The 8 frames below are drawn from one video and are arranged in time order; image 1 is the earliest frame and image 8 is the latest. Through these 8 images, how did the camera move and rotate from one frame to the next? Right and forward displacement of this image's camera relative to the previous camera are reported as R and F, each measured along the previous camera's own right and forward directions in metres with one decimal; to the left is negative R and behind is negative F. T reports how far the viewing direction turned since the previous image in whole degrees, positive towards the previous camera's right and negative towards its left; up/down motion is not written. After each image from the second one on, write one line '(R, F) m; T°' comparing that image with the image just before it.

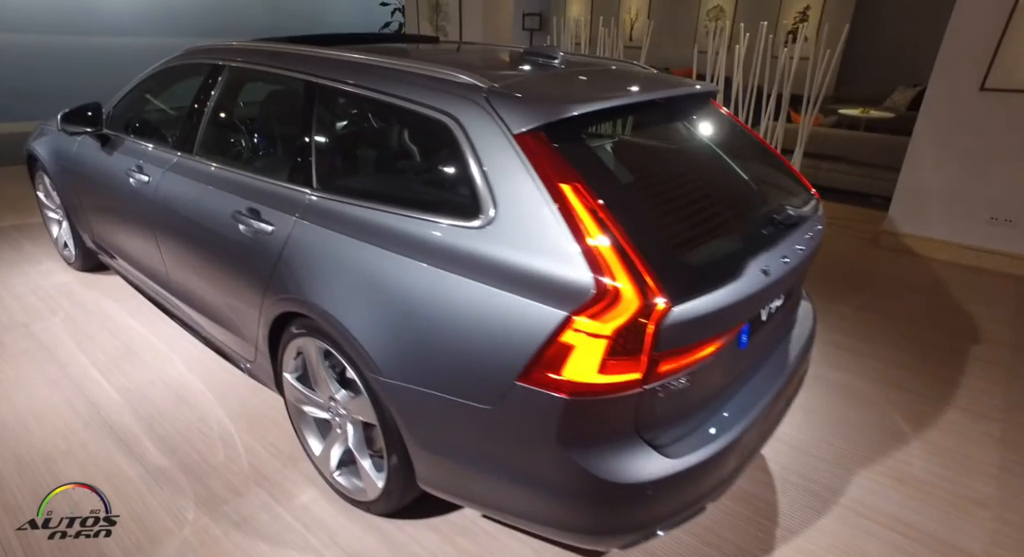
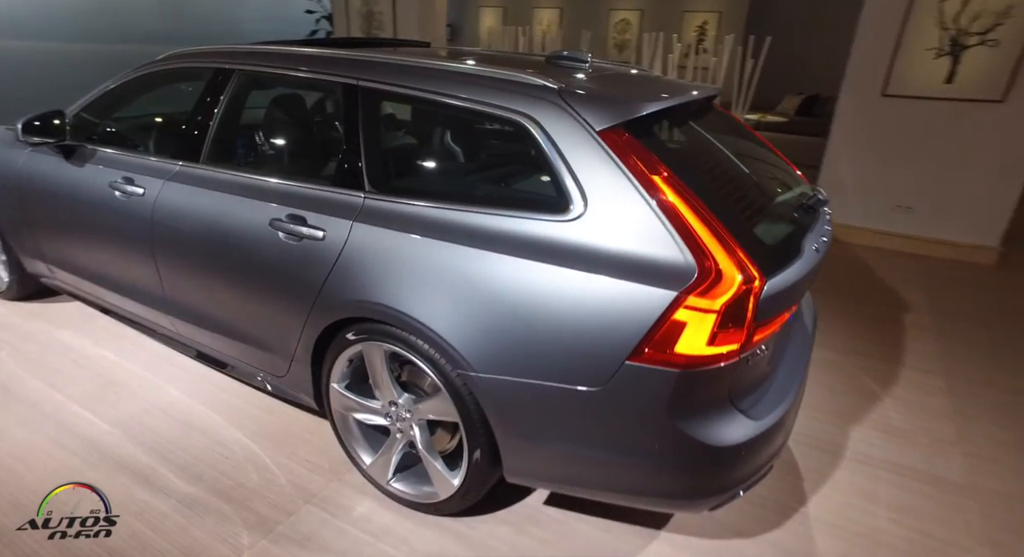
(-0.5, 0.0) m; +10°
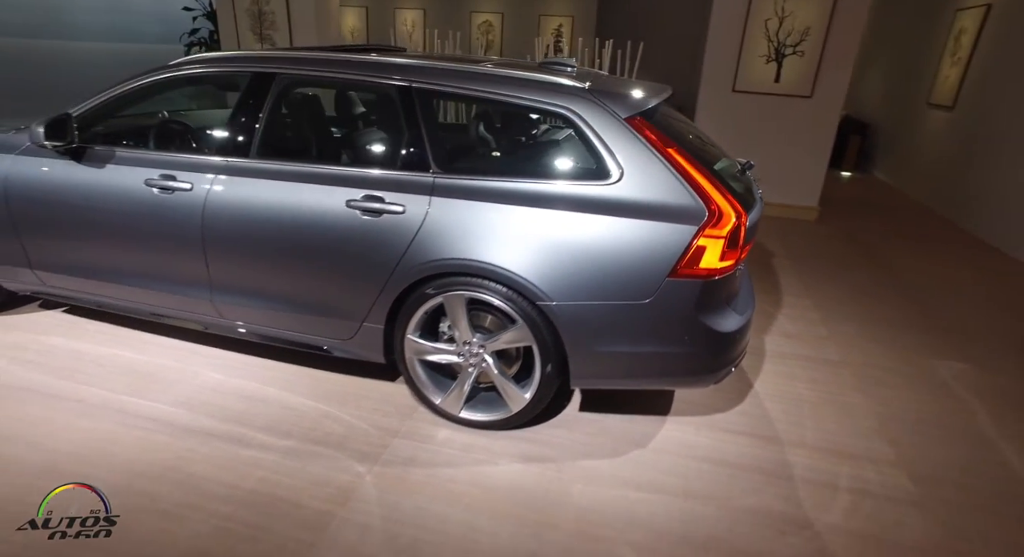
(-0.7, -0.4) m; +15°
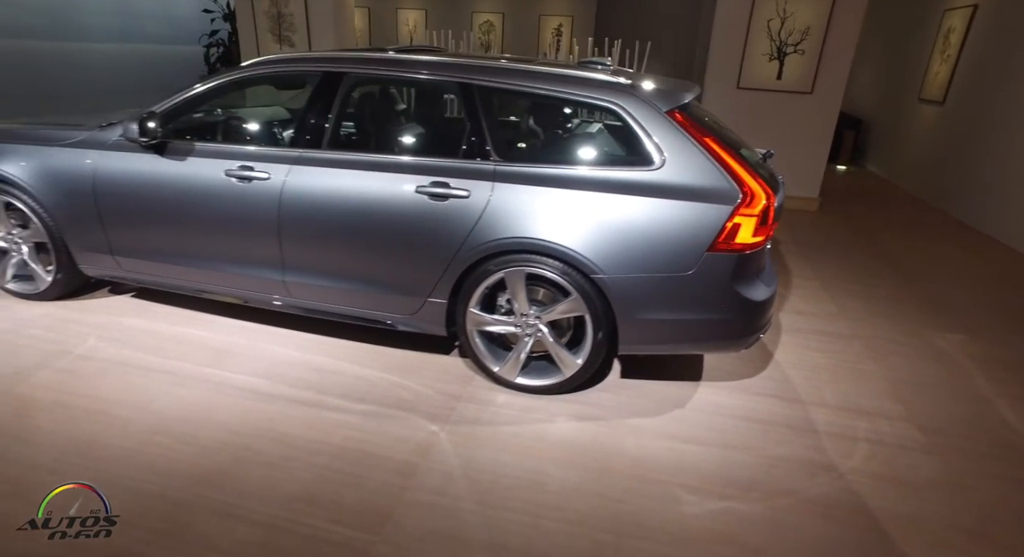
(-0.3, -0.2) m; +1°
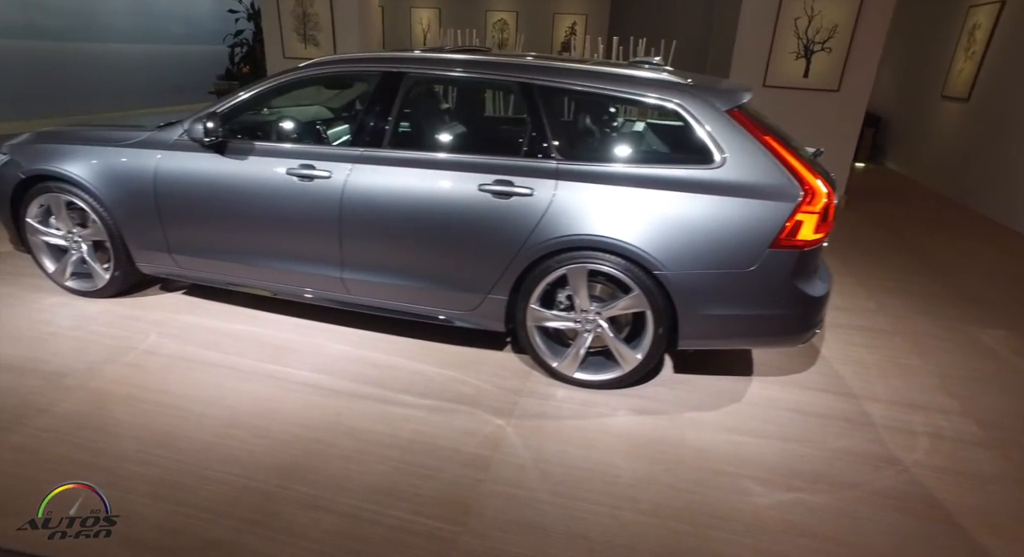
(-0.2, 0.0) m; 0°
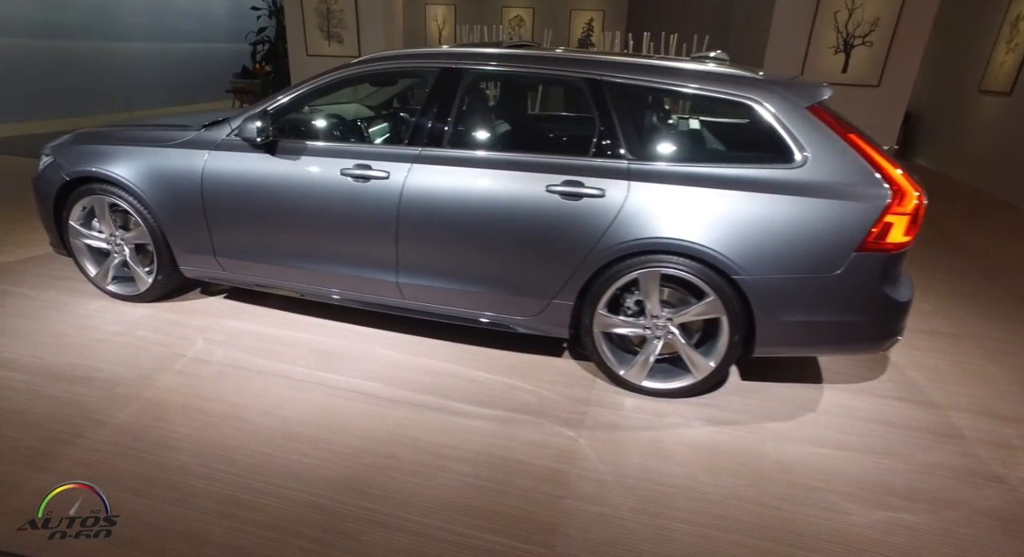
(-0.3, +0.1) m; 0°
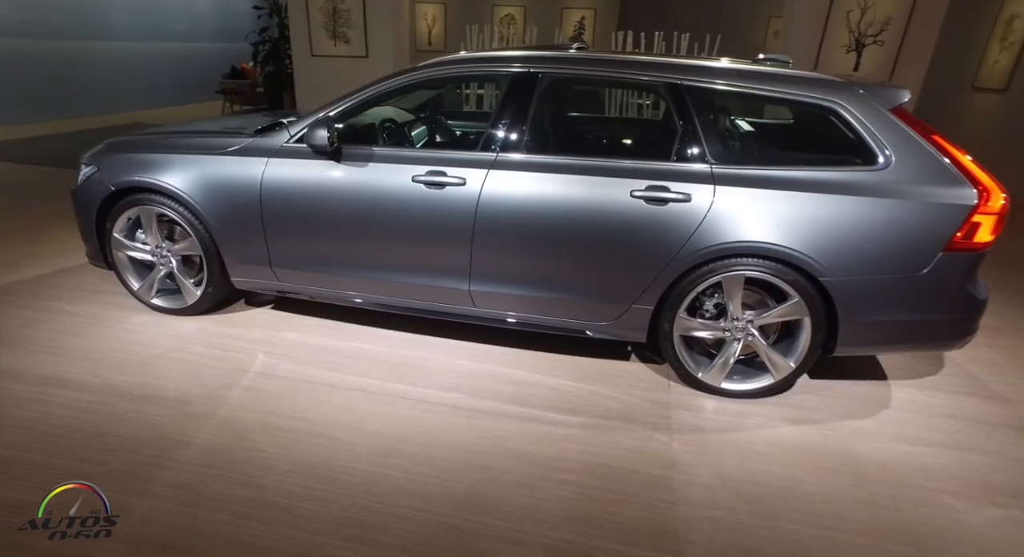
(-0.4, 0.0) m; +2°
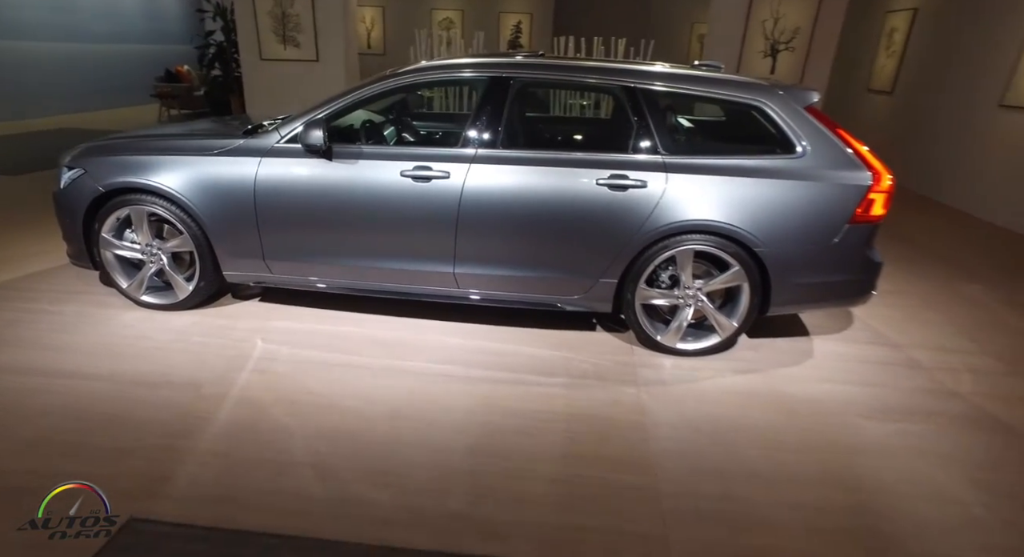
(-0.2, -0.3) m; +6°
